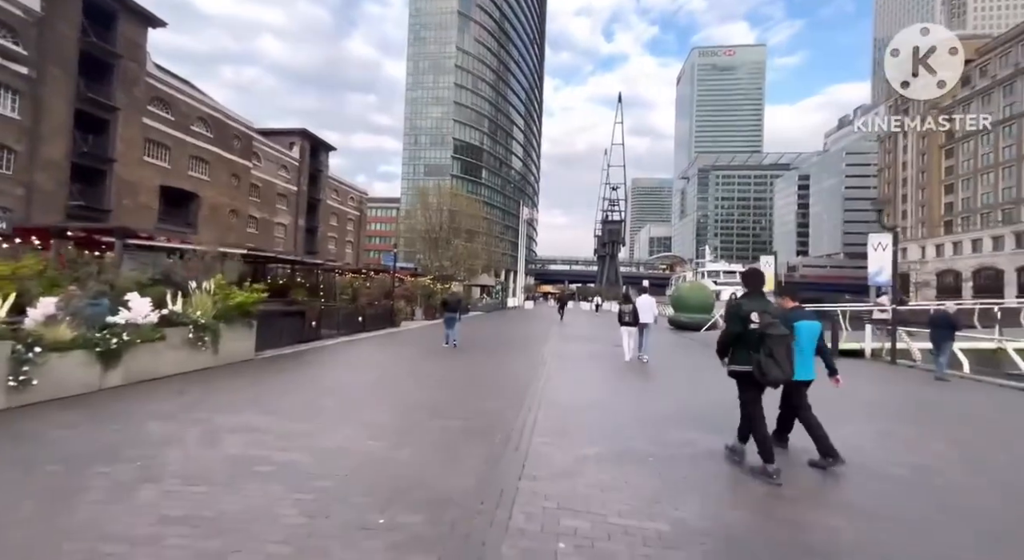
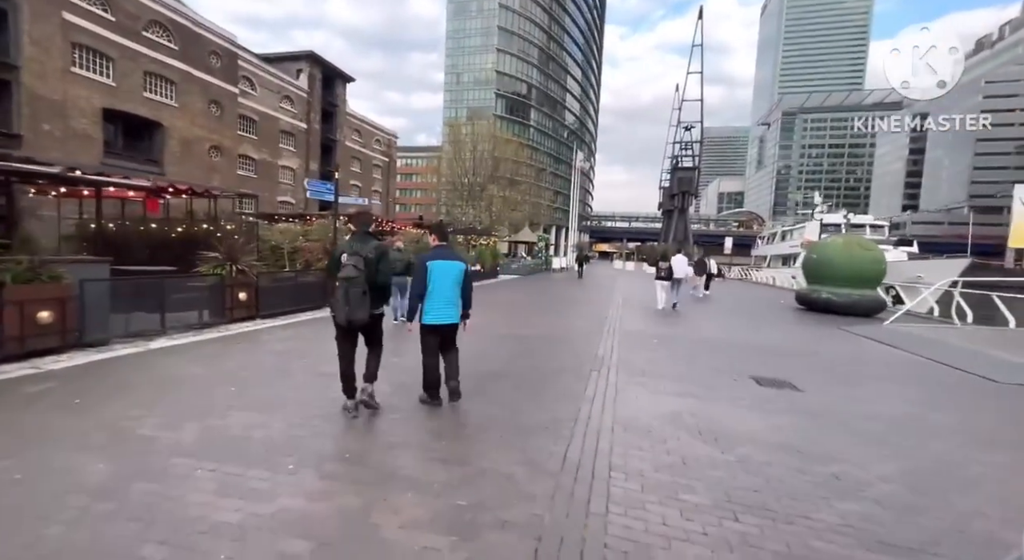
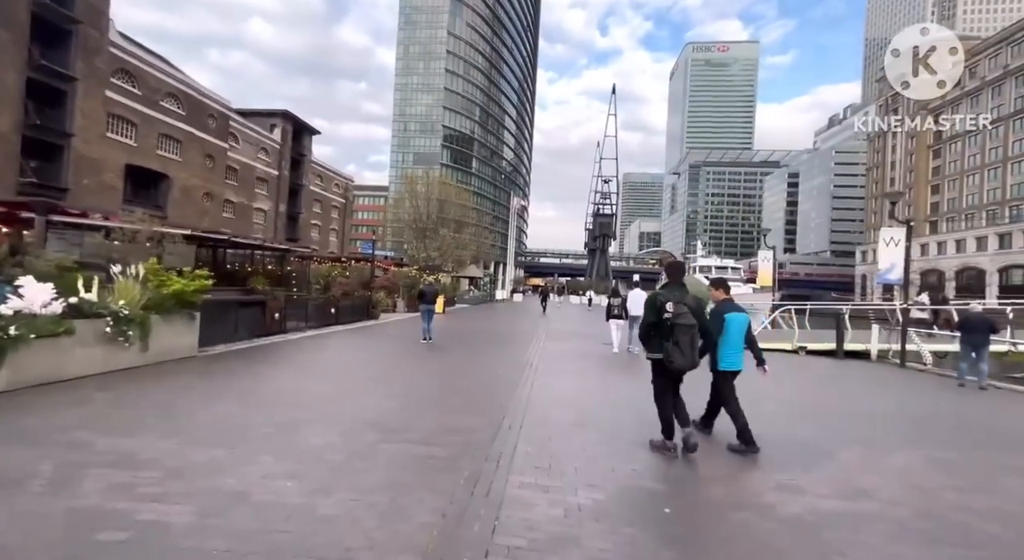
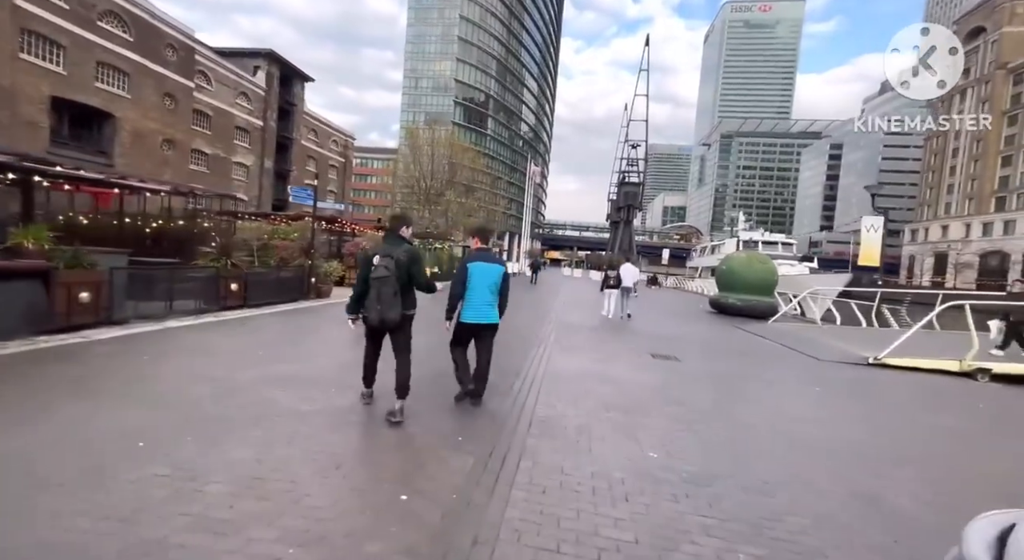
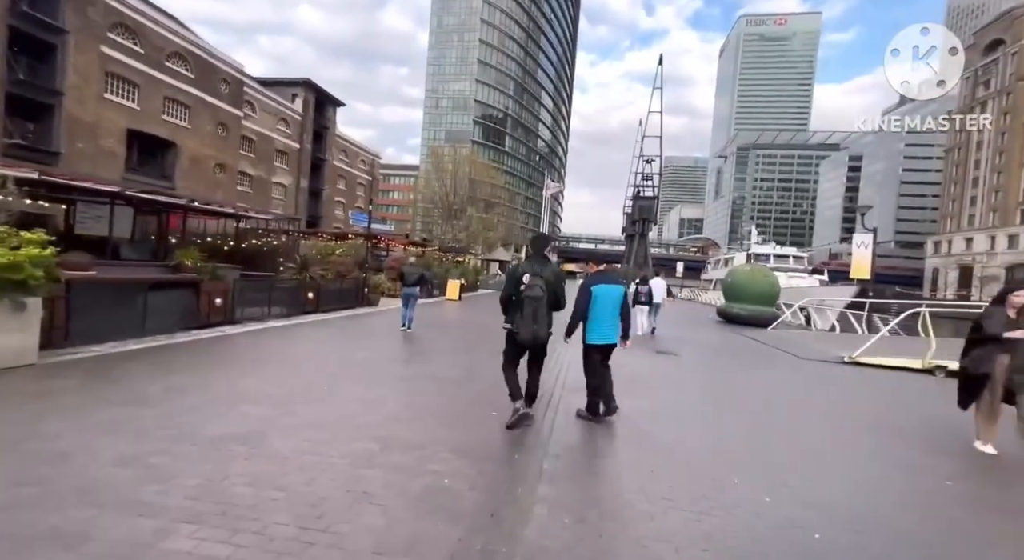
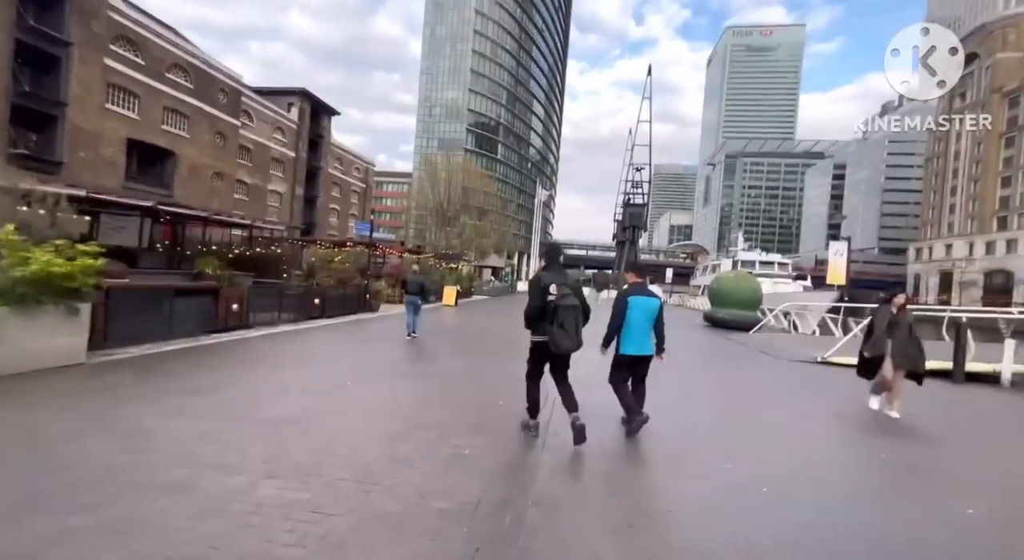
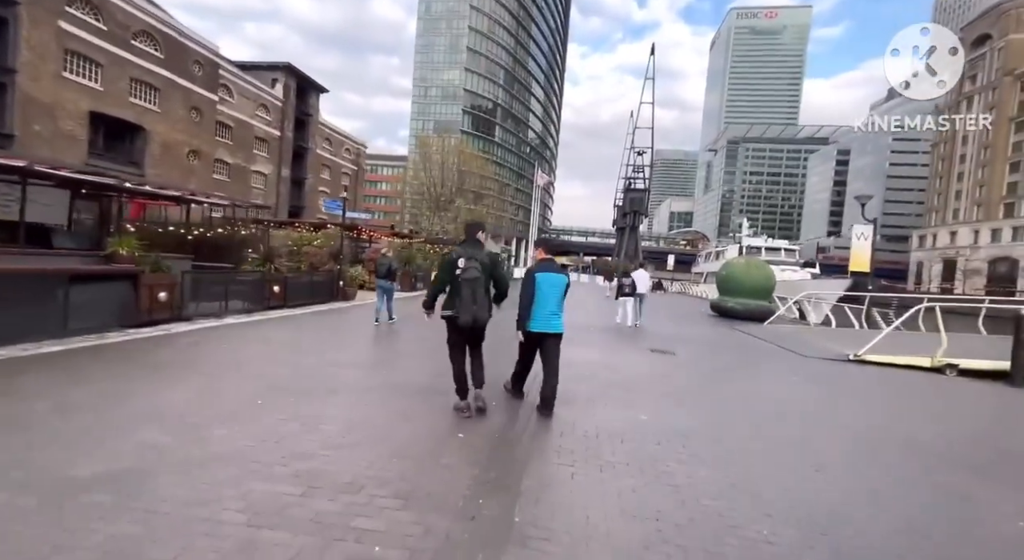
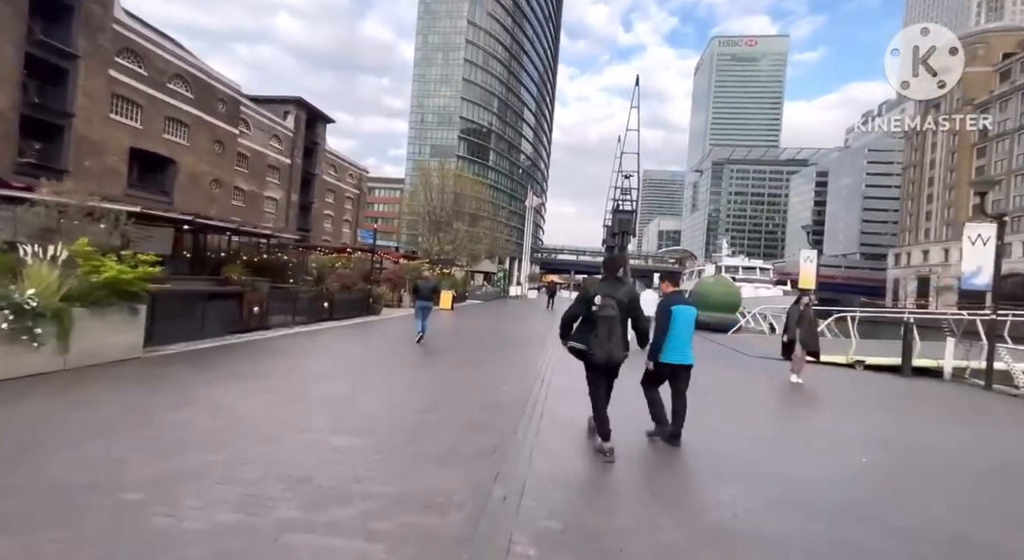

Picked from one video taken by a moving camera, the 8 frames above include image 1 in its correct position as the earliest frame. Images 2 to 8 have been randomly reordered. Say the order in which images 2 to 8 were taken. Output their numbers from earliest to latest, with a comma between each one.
3, 8, 6, 5, 7, 4, 2
